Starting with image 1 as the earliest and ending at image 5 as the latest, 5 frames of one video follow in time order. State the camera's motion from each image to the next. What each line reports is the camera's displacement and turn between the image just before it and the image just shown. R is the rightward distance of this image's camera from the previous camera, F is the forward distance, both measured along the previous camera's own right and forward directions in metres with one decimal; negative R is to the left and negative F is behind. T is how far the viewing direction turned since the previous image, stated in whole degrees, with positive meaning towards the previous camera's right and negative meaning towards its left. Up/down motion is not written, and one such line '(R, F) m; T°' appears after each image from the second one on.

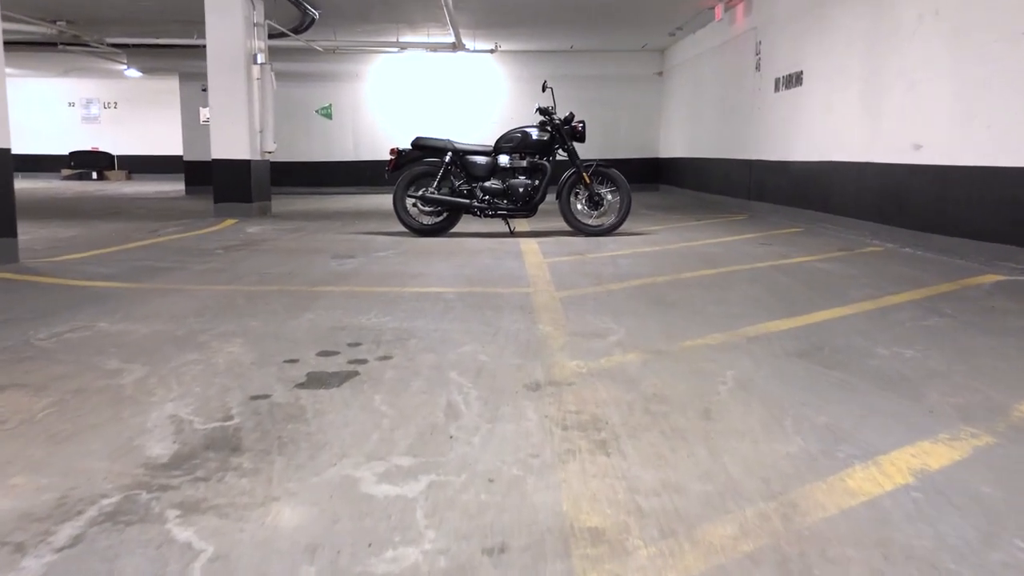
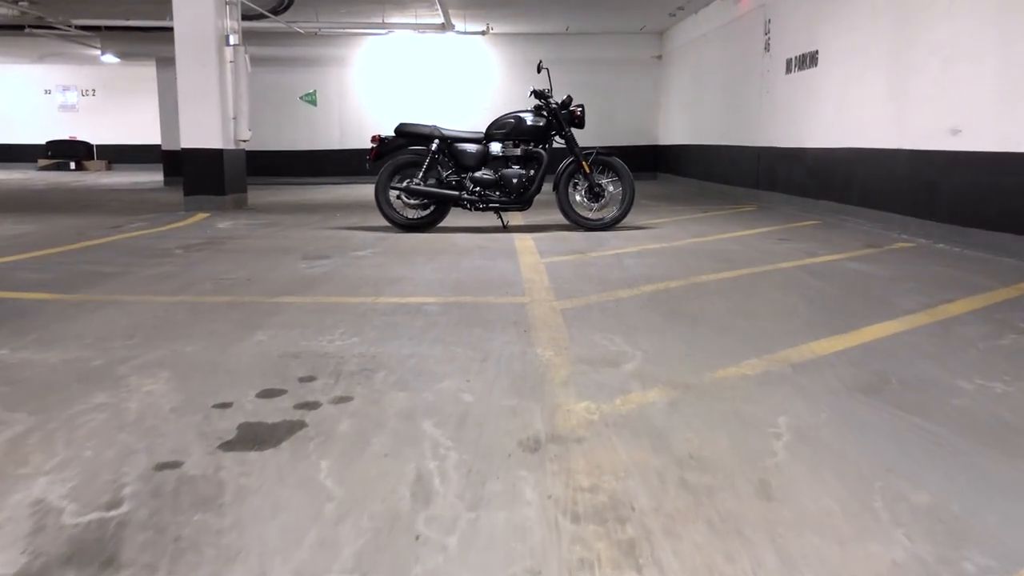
(0.0, +0.6) m; 0°
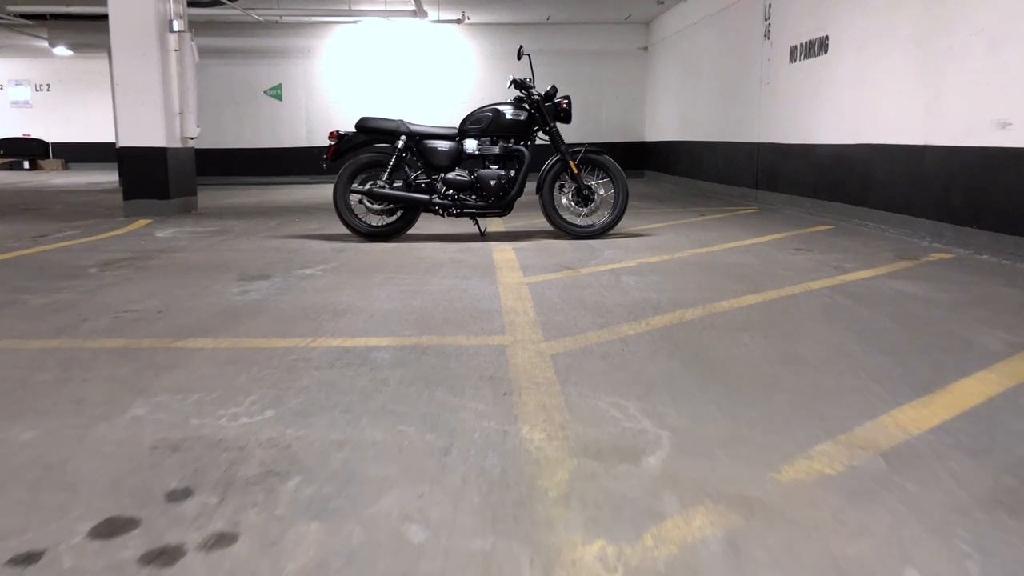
(0.0, +0.9) m; +1°
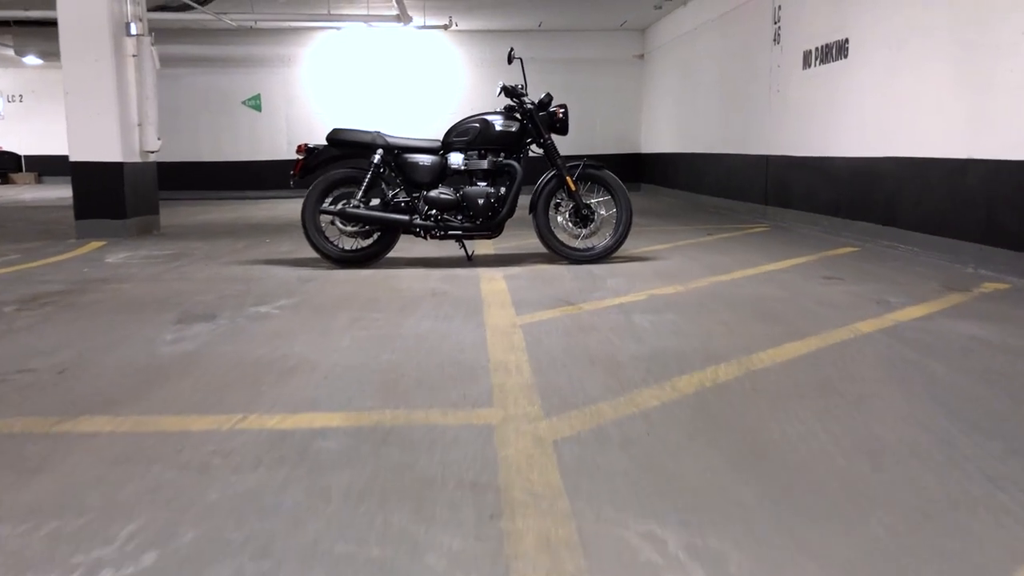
(0.0, +0.7) m; +1°
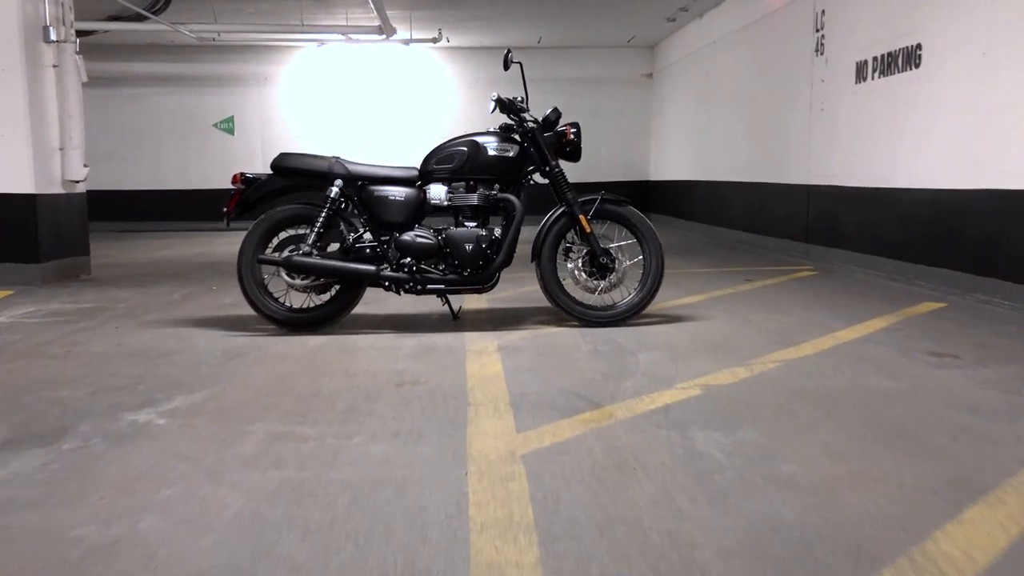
(0.0, +1.3) m; 0°
